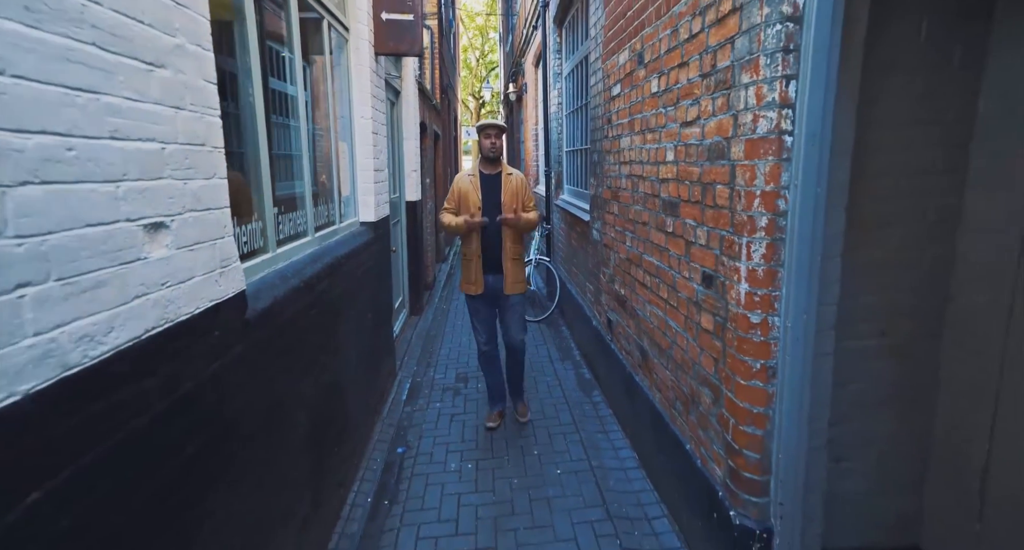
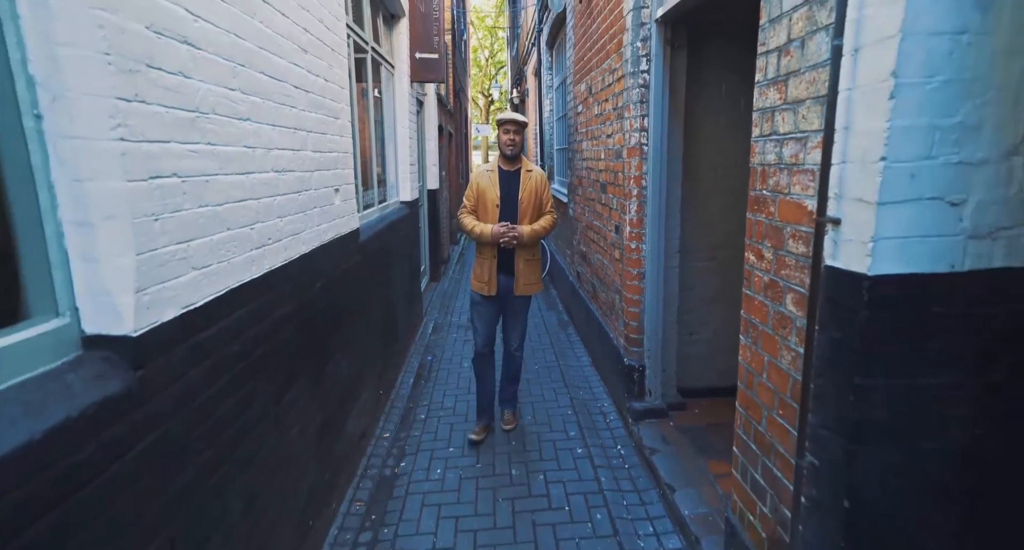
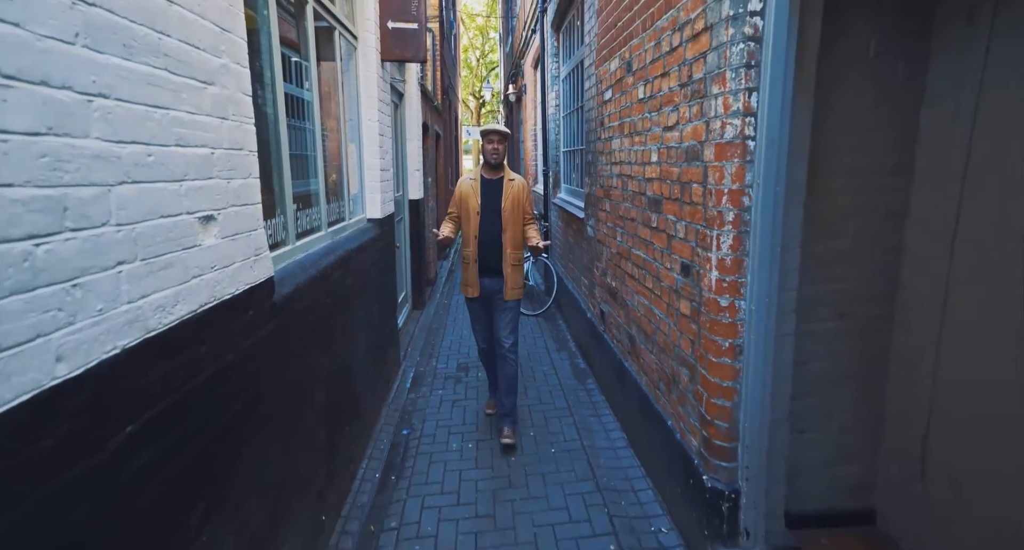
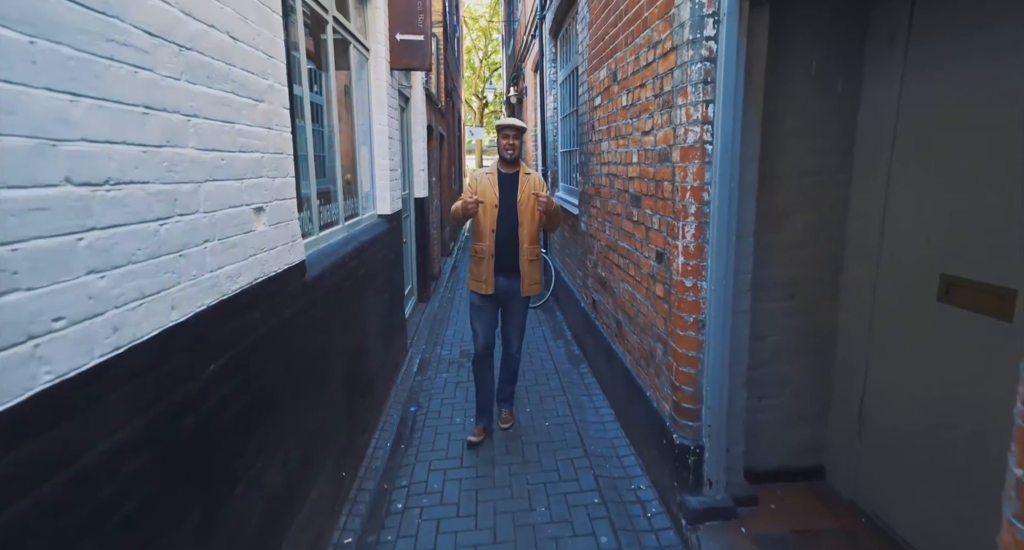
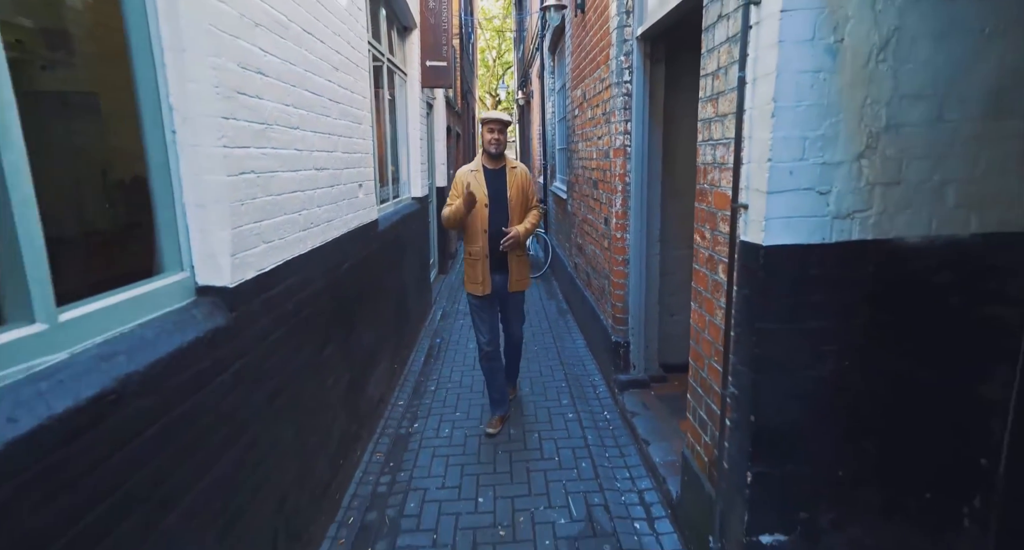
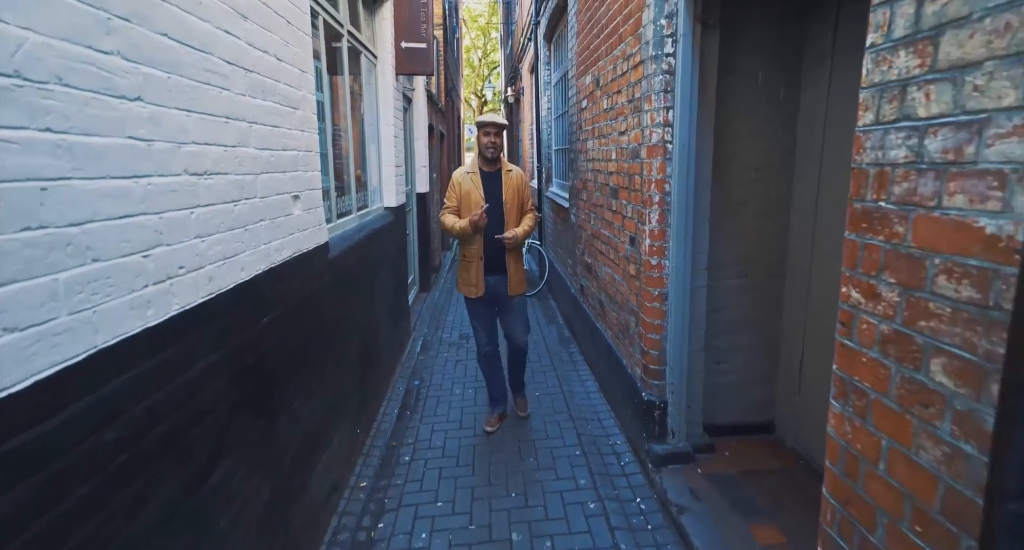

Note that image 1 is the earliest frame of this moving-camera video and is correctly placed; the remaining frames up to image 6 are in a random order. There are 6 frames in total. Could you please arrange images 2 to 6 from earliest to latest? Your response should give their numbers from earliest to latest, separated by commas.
3, 4, 6, 2, 5
